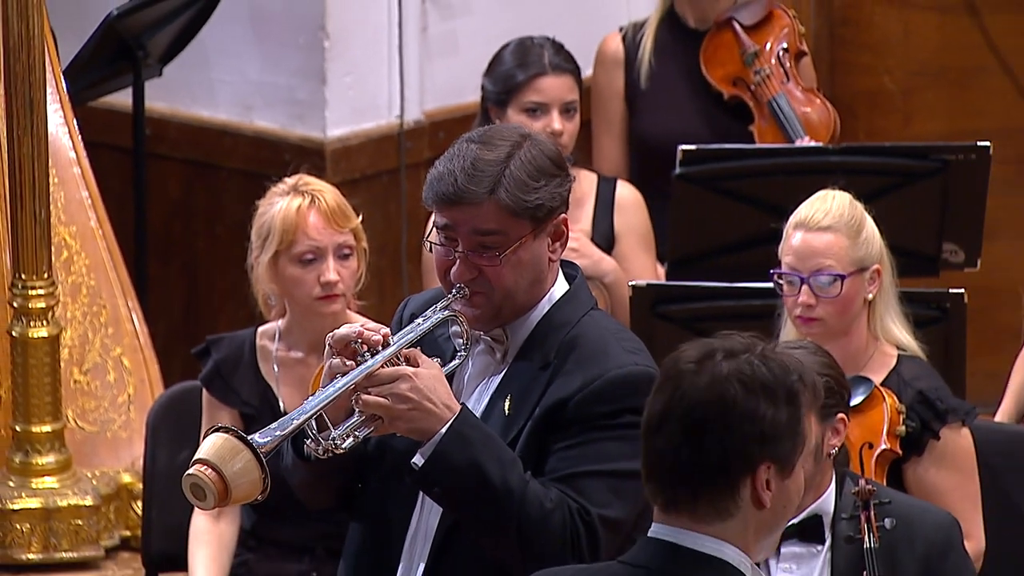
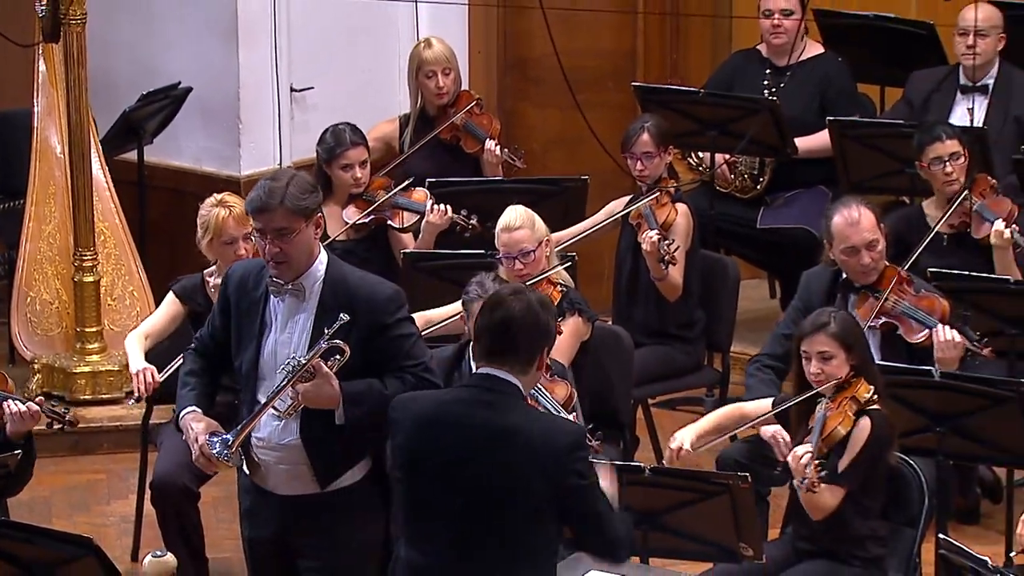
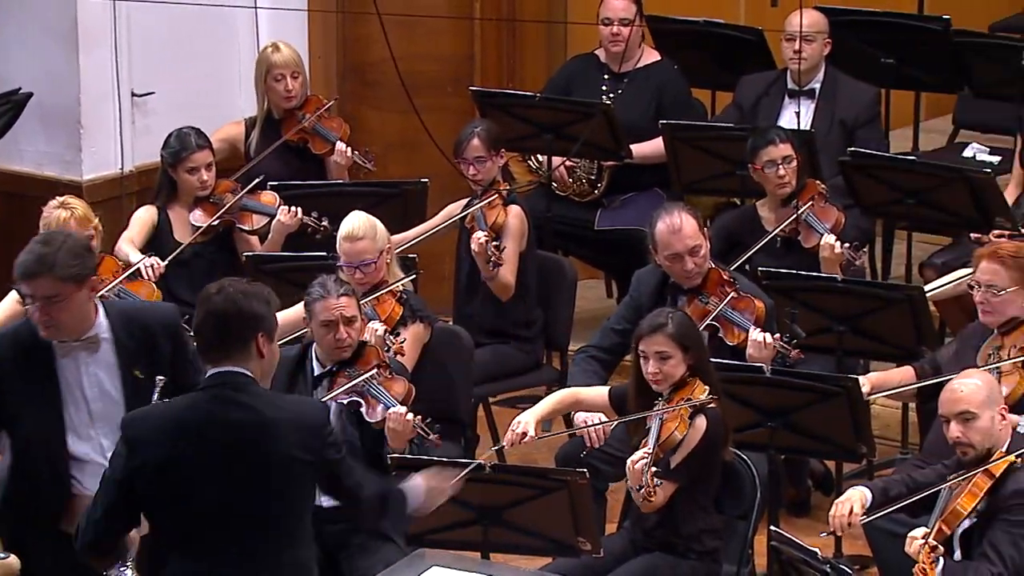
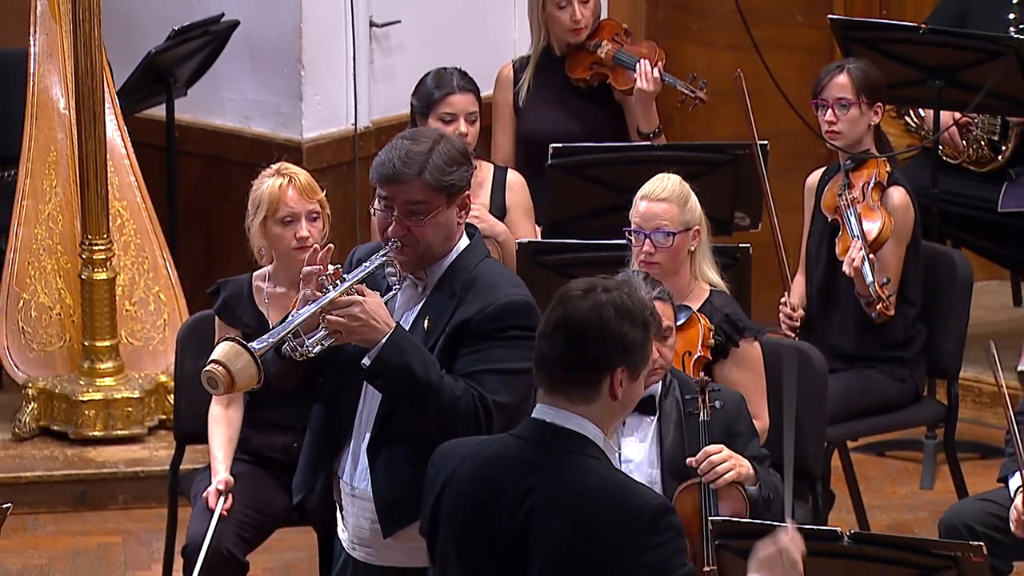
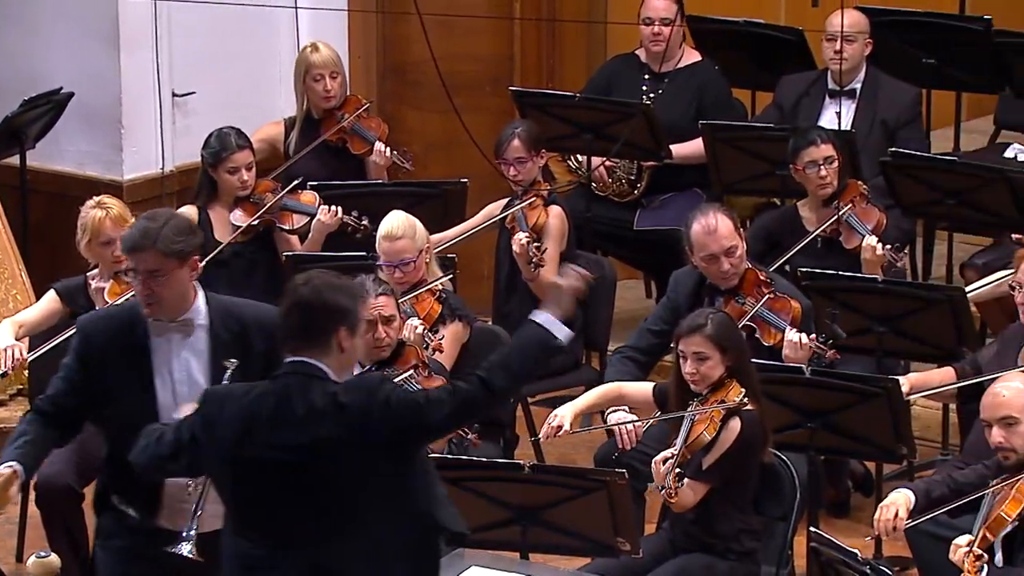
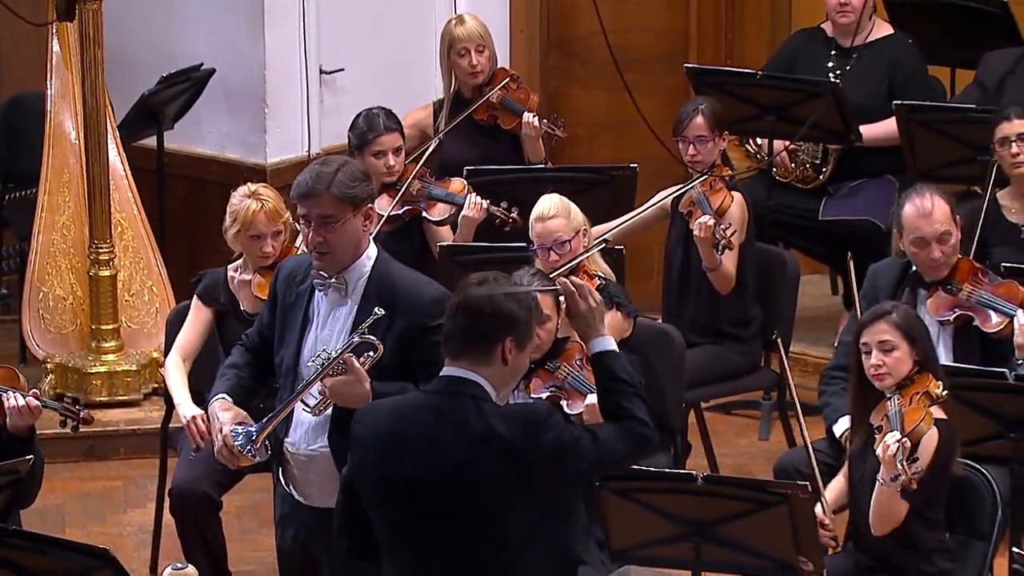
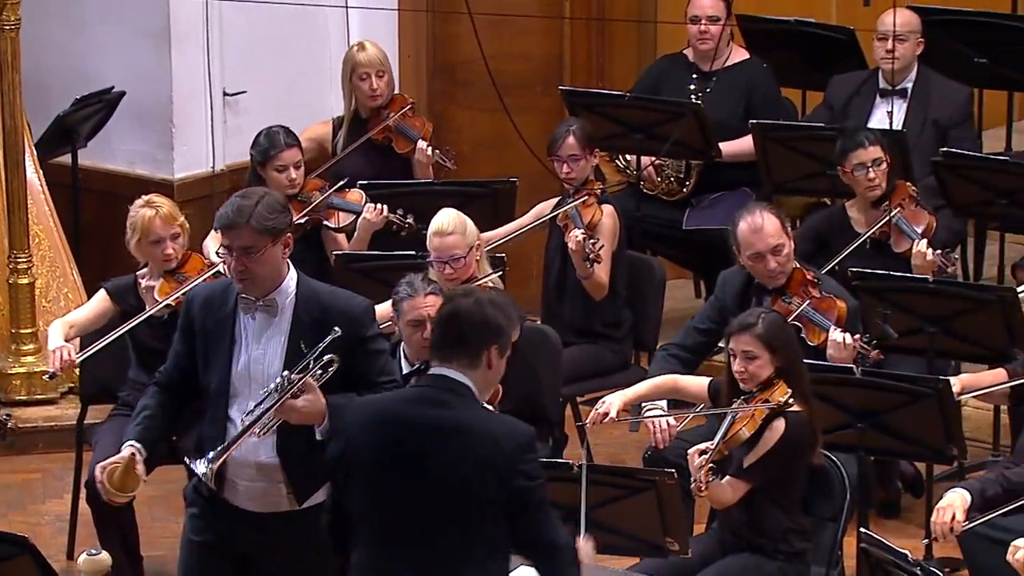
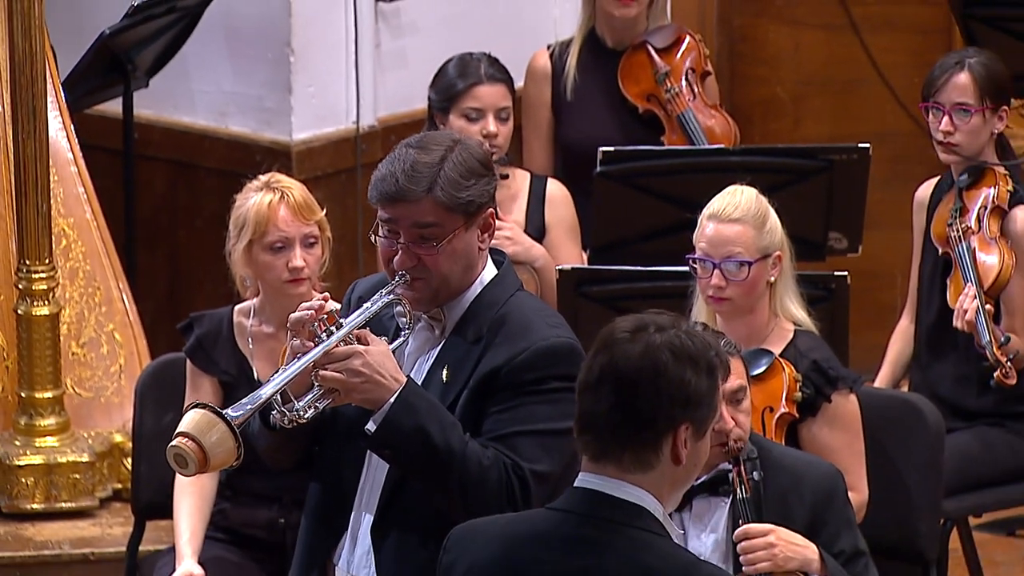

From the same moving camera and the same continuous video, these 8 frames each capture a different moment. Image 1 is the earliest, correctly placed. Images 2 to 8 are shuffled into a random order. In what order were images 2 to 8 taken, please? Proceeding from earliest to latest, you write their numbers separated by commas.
8, 4, 6, 2, 7, 5, 3
